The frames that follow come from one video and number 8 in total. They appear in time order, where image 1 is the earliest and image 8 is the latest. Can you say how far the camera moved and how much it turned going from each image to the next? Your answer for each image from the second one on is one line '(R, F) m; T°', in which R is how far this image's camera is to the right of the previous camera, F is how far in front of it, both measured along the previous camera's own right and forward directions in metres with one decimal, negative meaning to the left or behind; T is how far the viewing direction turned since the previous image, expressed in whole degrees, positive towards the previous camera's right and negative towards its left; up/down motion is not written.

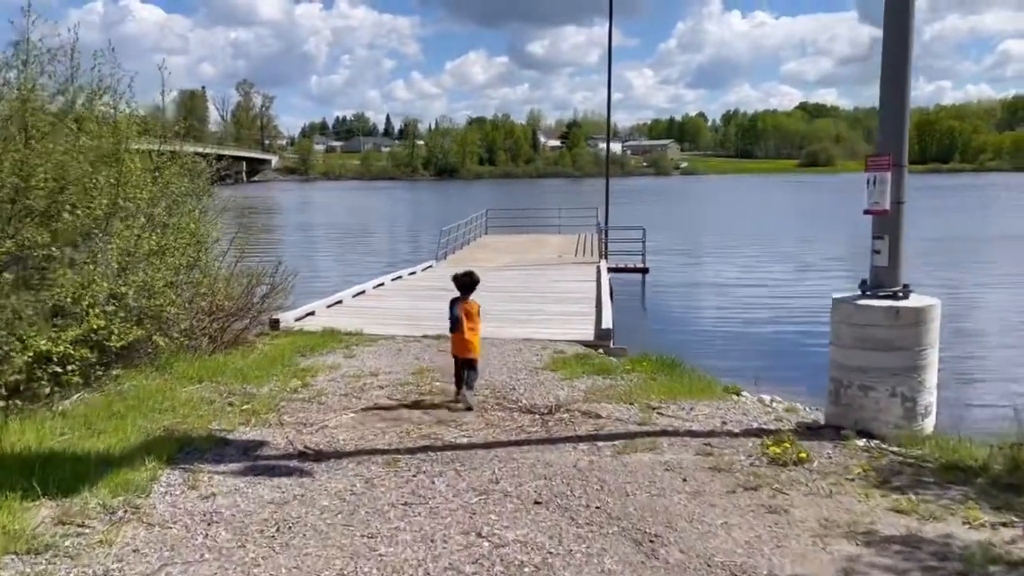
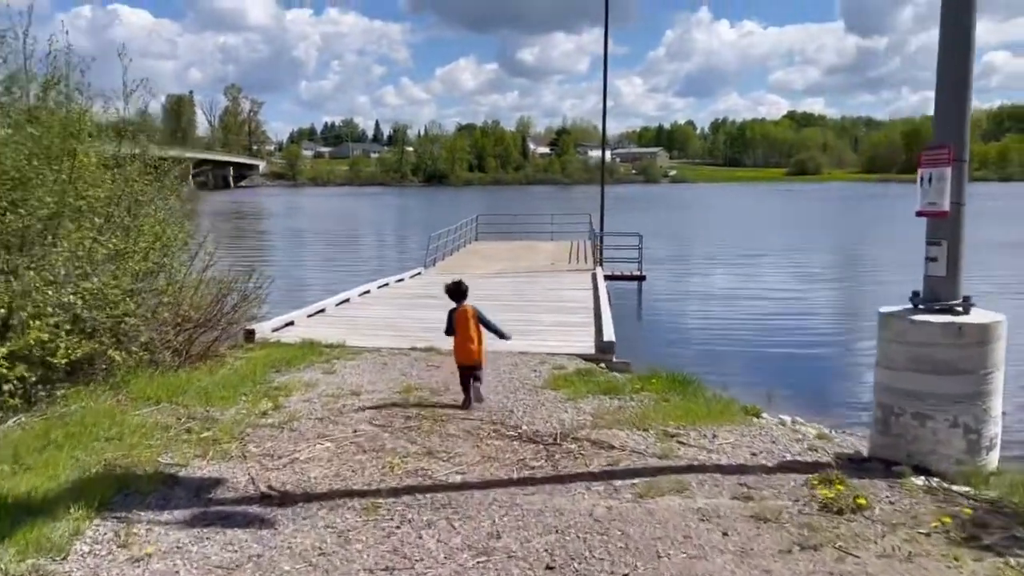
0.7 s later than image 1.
(-0.1, +0.9) m; +1°
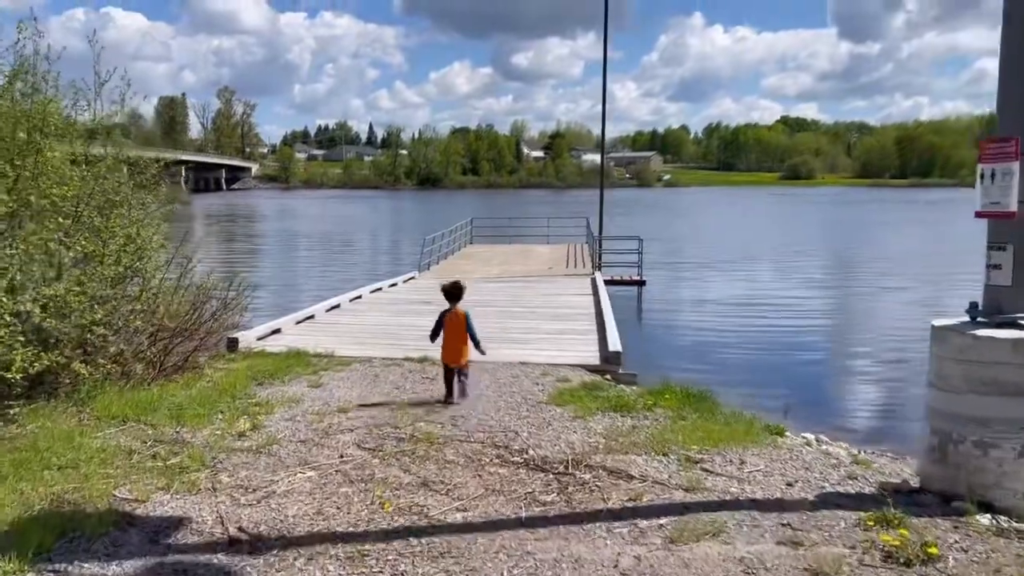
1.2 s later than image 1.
(-0.1, +0.7) m; 0°
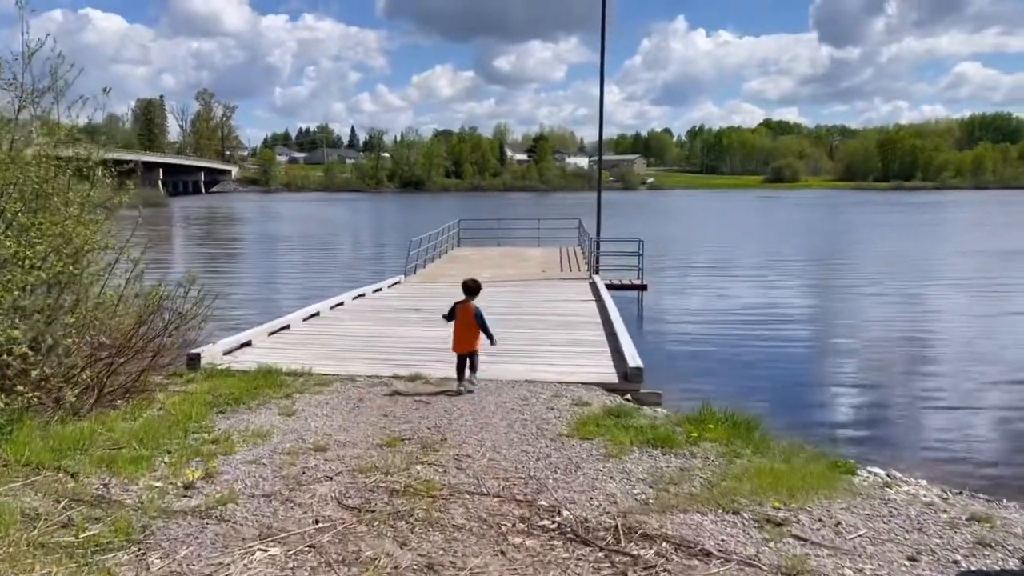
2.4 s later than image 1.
(-0.2, +1.4) m; +1°
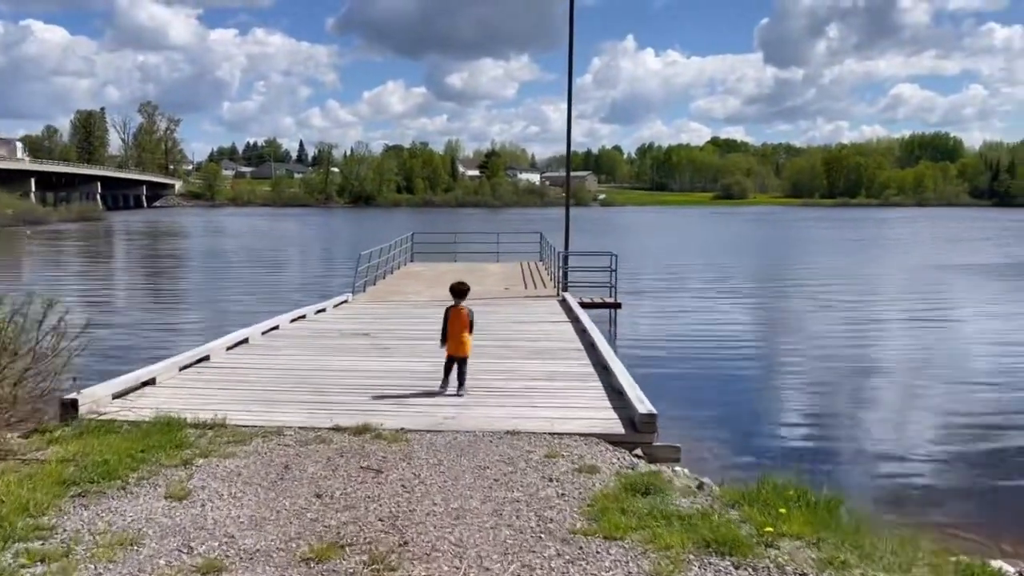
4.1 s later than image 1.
(-0.2, +2.0) m; +3°
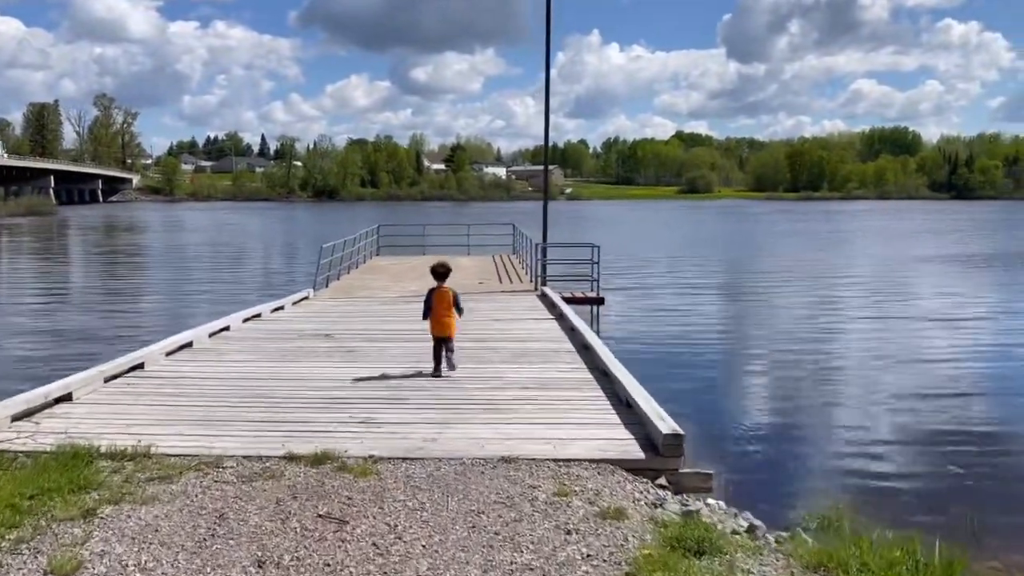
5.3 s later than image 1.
(-0.2, +1.3) m; +2°
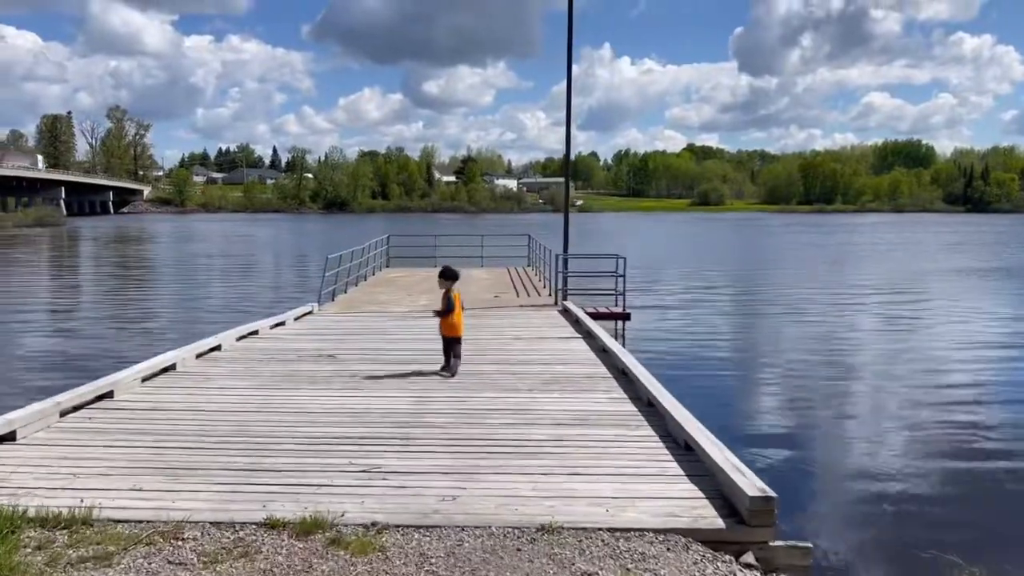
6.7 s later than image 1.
(-0.2, +1.2) m; -1°
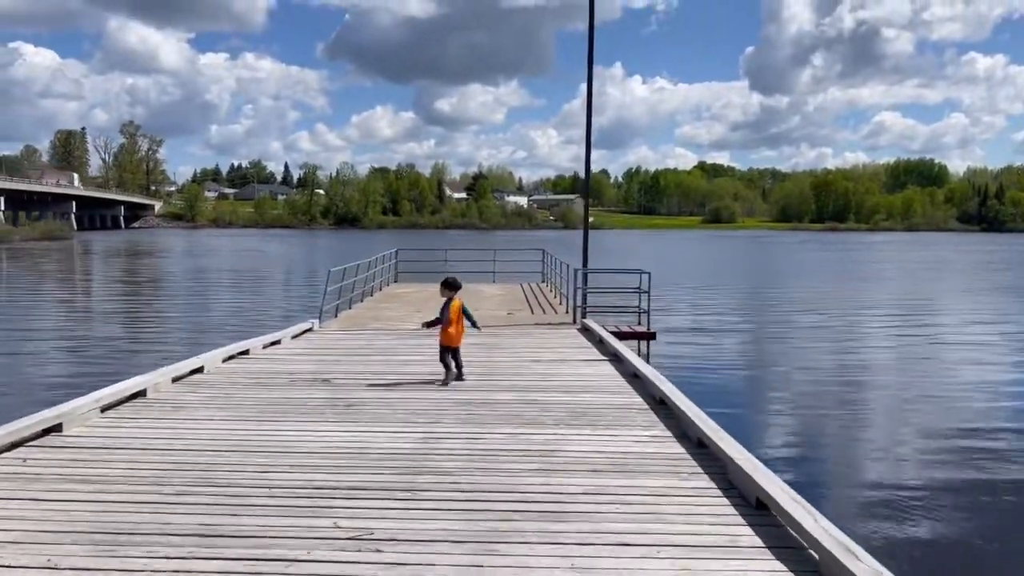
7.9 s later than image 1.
(-0.1, +1.2) m; -1°
